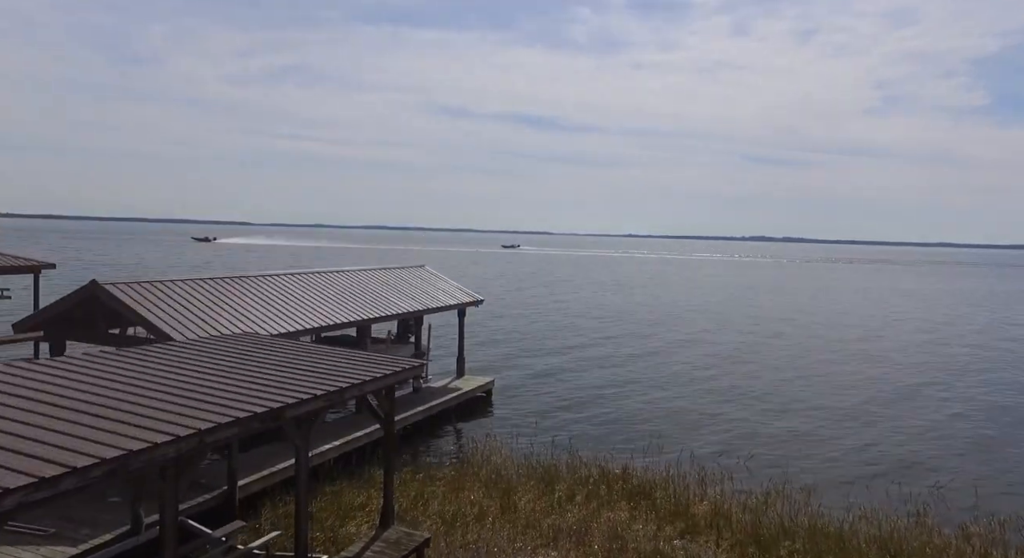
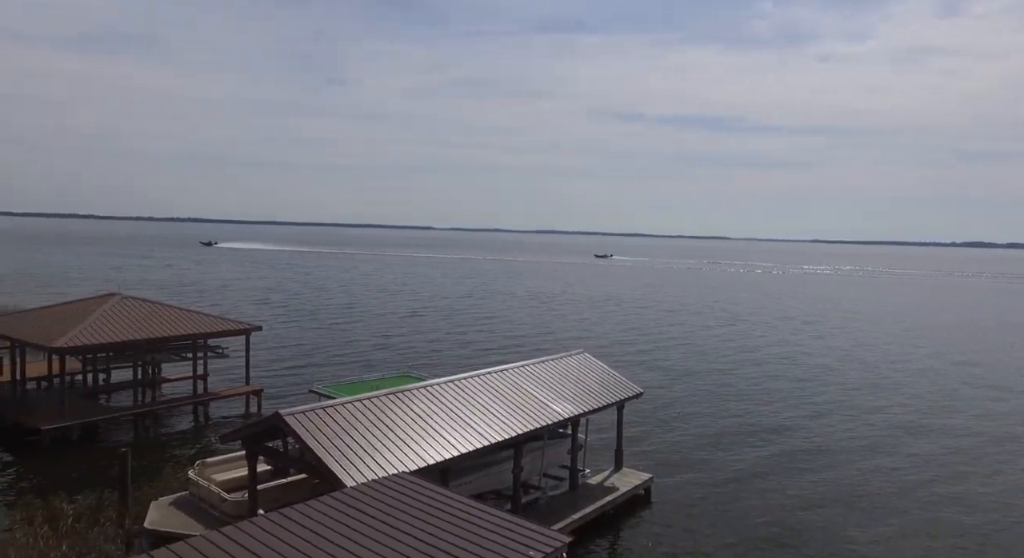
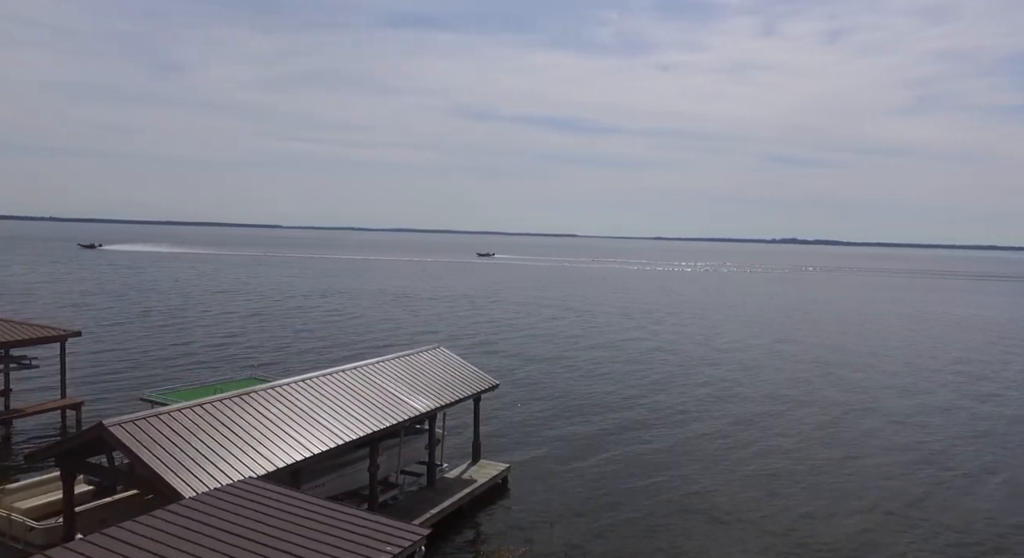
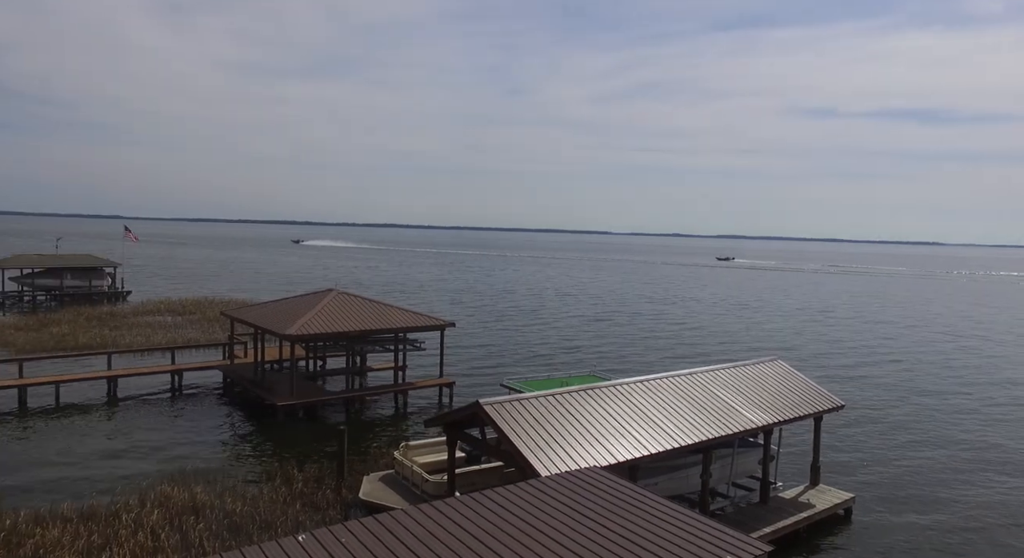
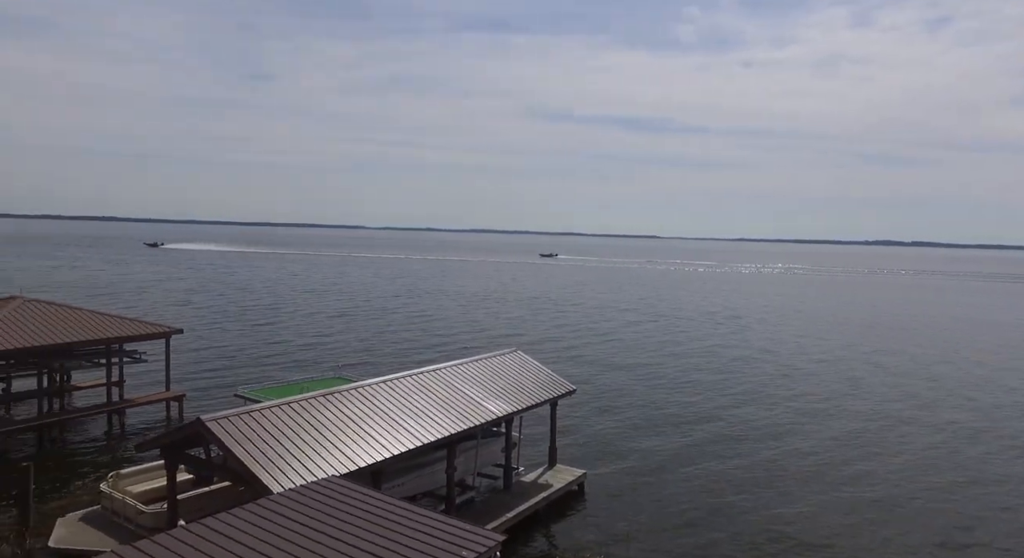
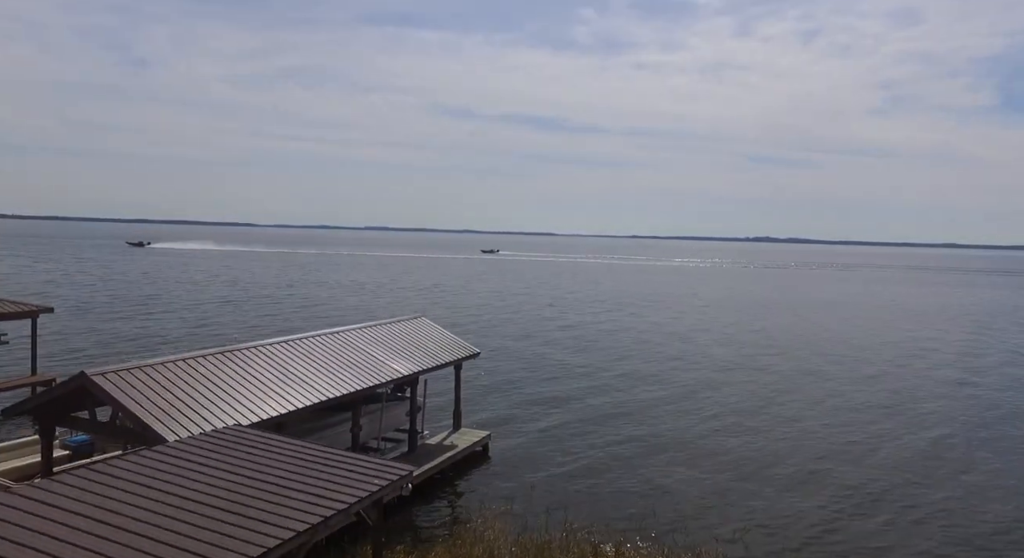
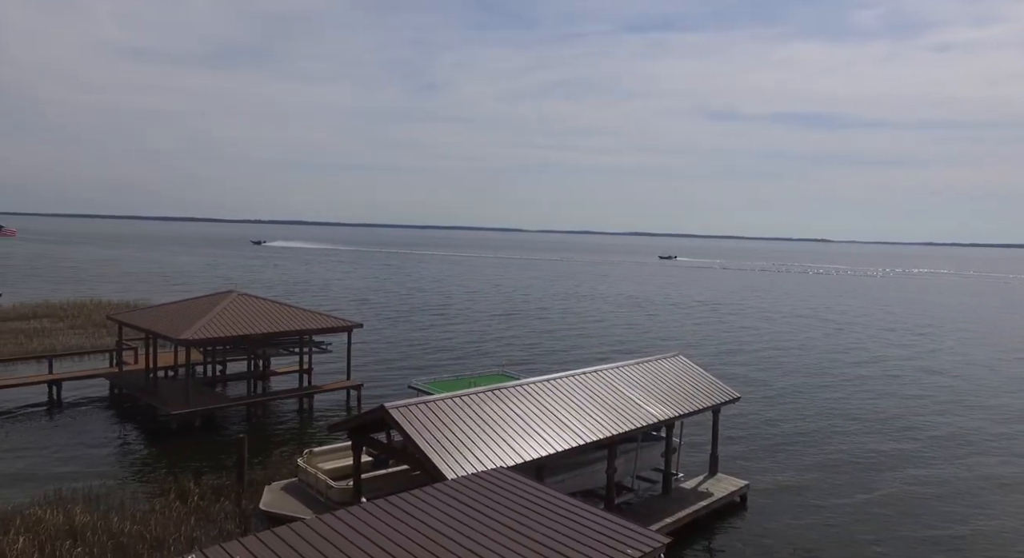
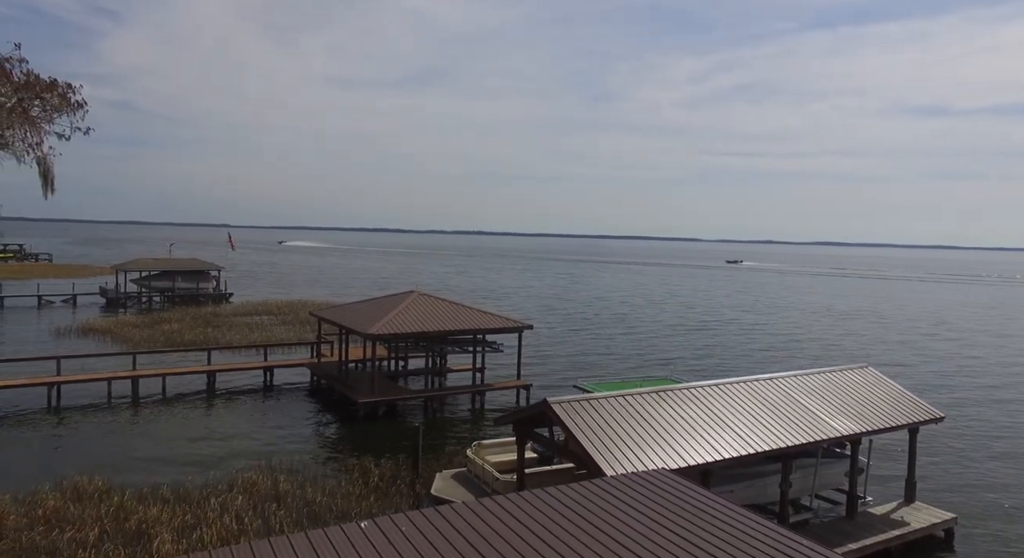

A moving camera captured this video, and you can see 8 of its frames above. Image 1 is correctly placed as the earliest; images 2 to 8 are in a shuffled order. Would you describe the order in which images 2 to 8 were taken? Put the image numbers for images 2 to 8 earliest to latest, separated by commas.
6, 3, 5, 2, 7, 4, 8
